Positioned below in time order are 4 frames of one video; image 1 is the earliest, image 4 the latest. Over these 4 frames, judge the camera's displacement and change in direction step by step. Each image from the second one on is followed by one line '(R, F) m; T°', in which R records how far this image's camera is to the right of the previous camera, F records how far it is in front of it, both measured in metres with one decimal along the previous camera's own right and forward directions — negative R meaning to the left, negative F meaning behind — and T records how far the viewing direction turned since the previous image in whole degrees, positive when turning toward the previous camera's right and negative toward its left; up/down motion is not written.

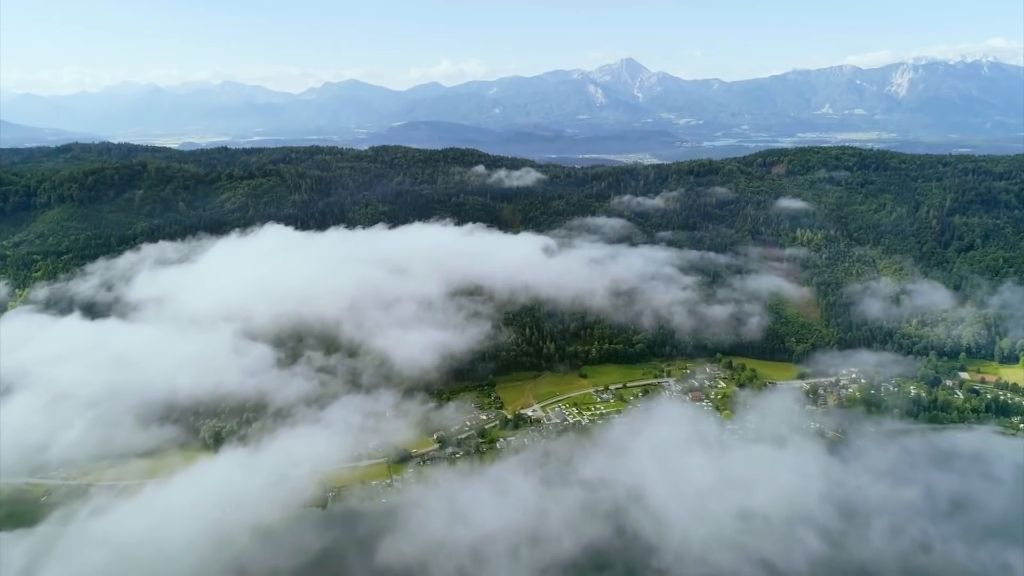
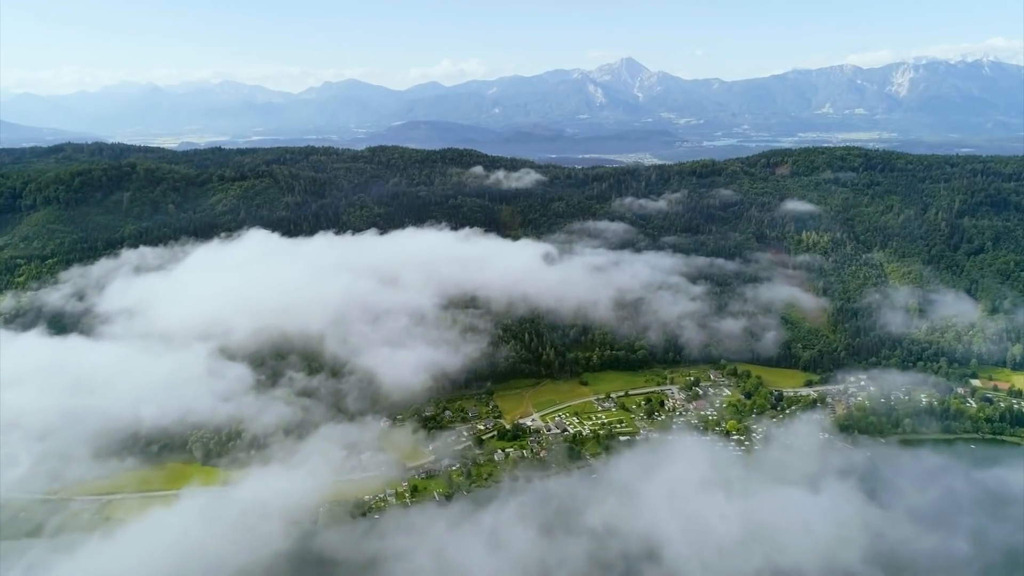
(+0.2, +4.9) m; 0°
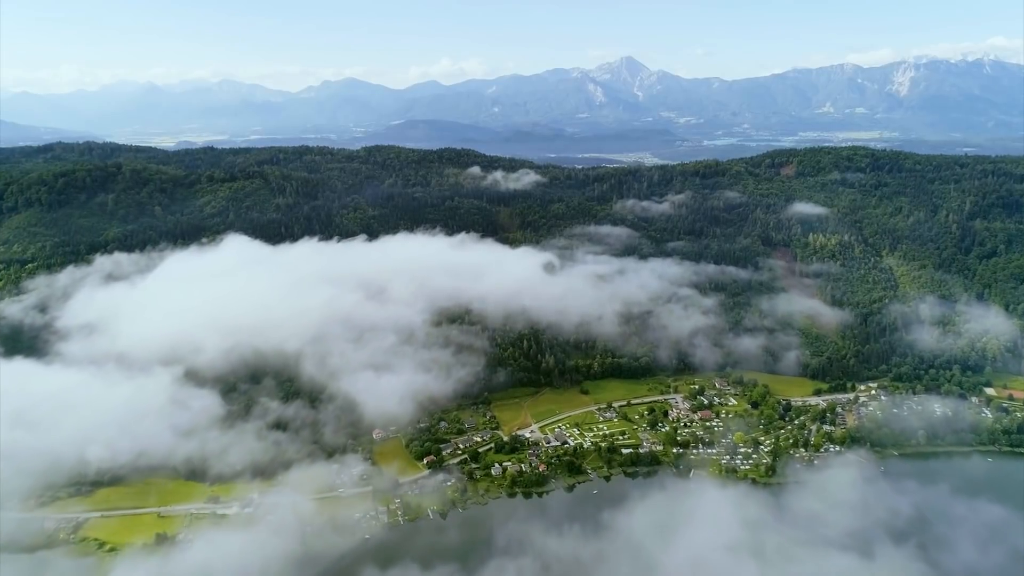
(+0.2, +5.8) m; 0°
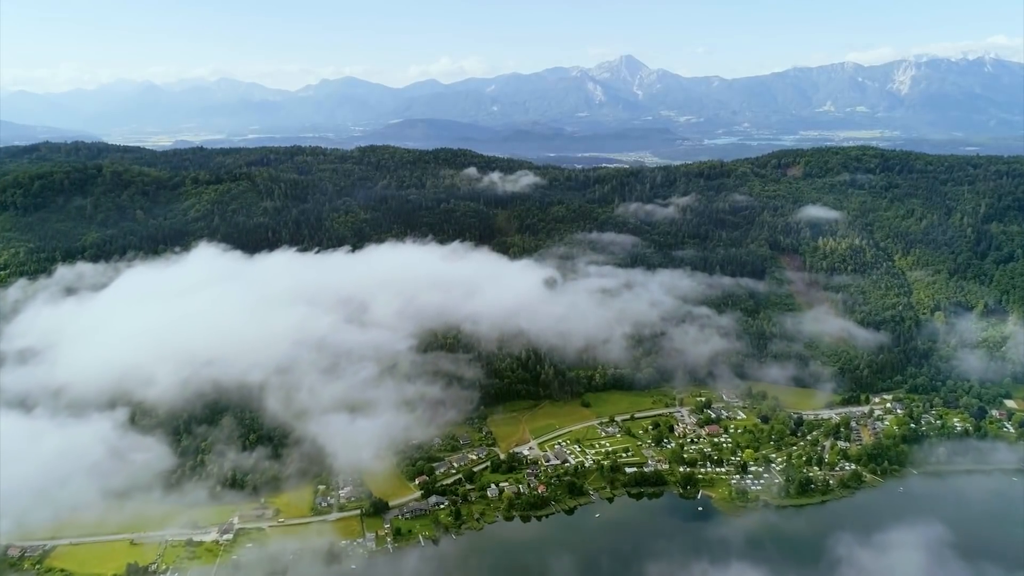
(+0.2, +7.4) m; 0°
